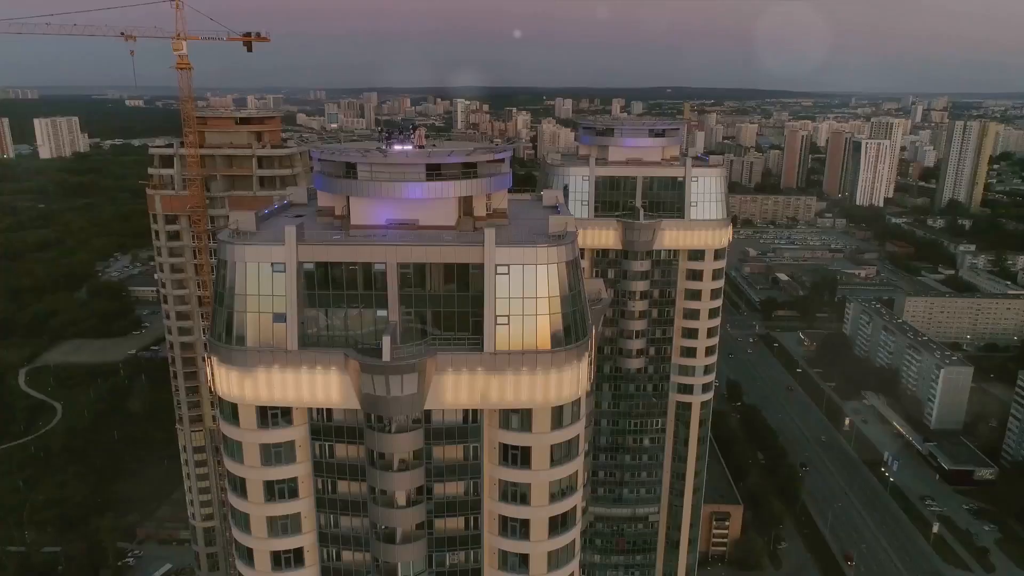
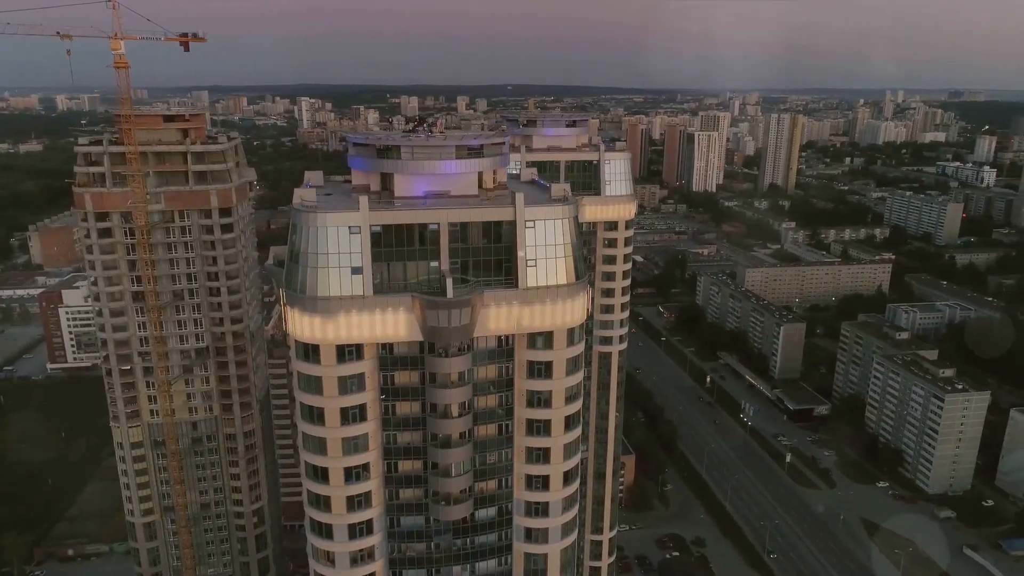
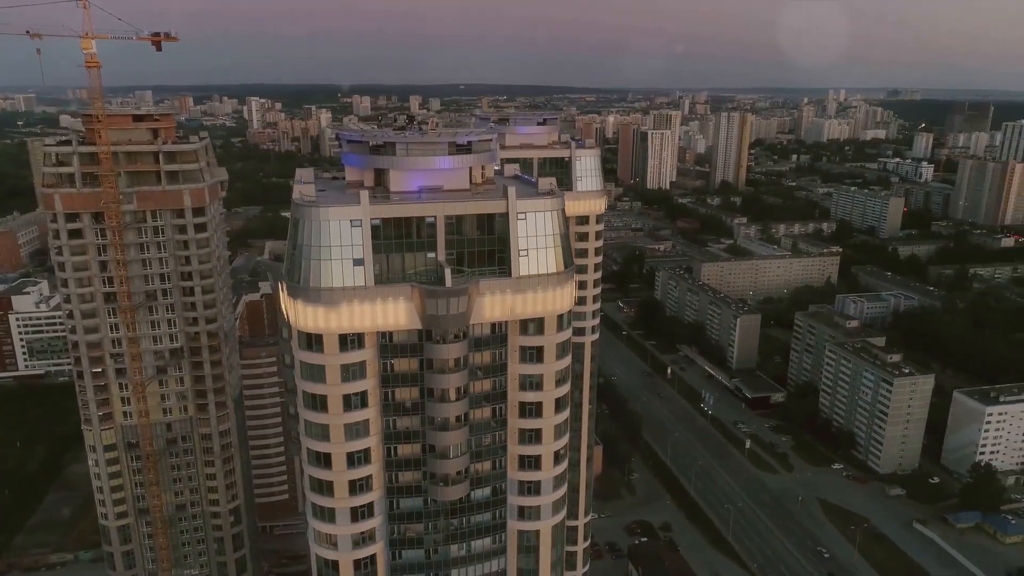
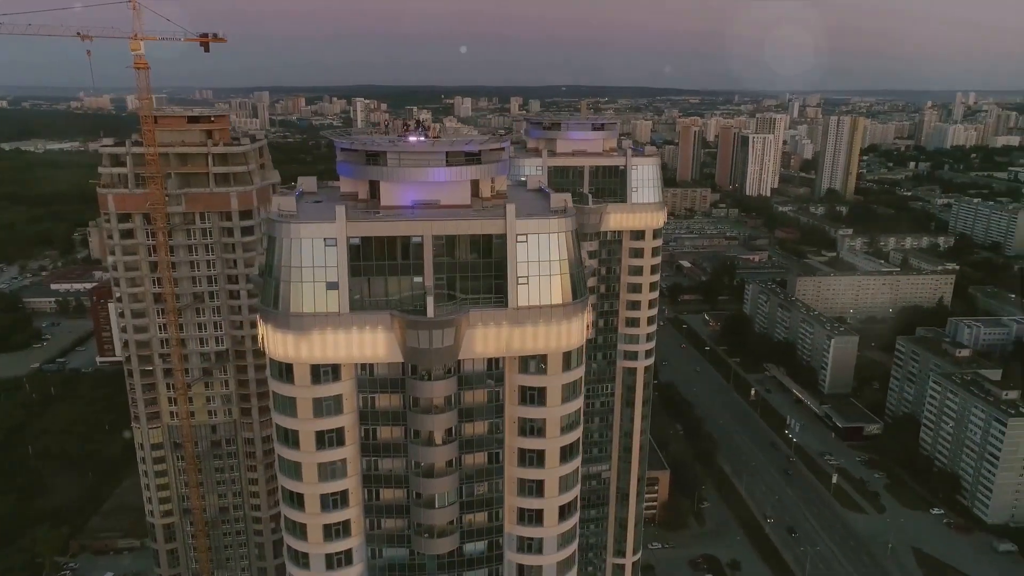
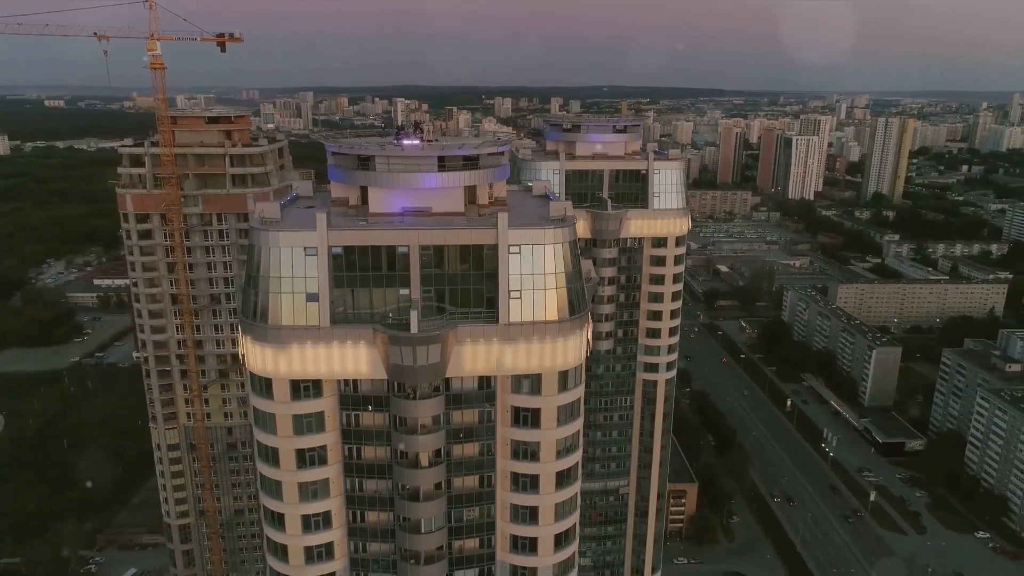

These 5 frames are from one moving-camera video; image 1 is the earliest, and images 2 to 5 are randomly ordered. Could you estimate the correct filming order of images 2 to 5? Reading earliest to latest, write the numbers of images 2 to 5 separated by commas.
5, 4, 2, 3
